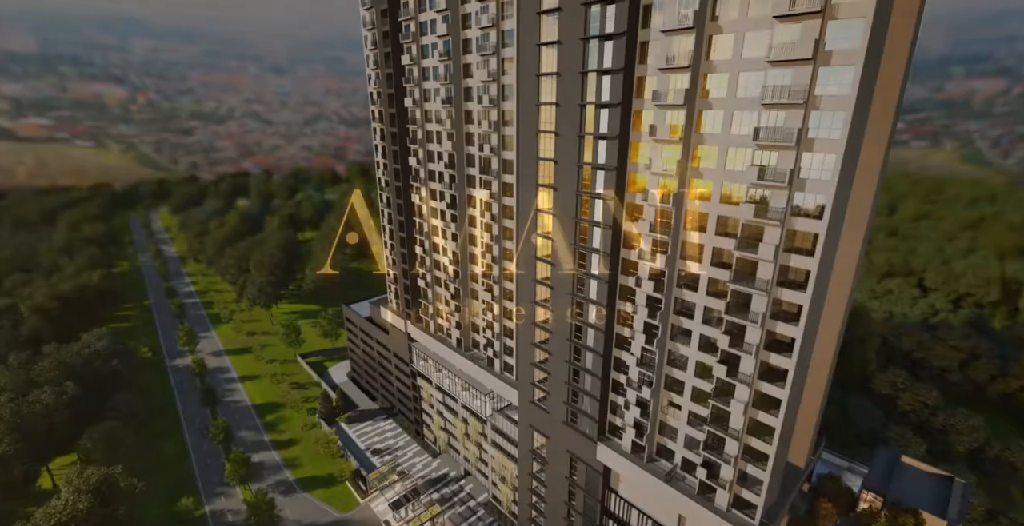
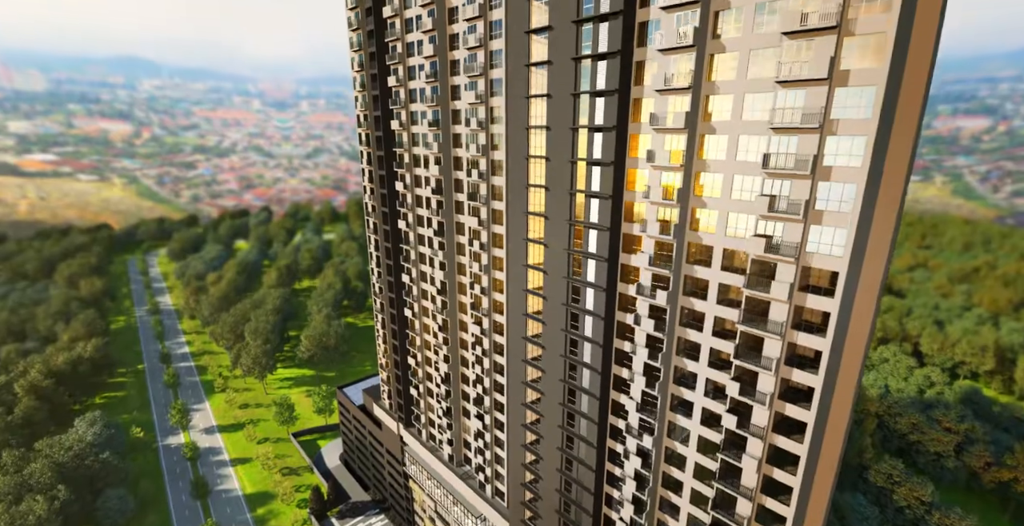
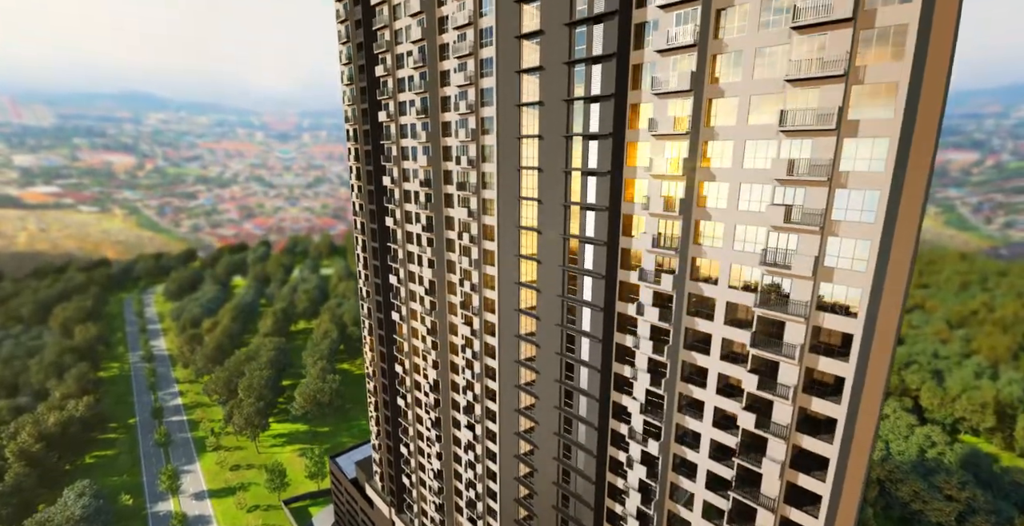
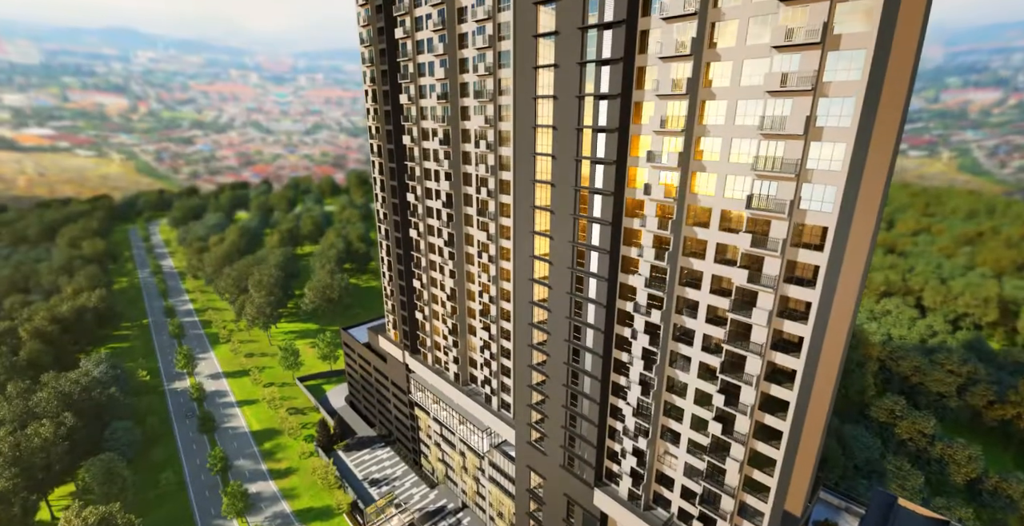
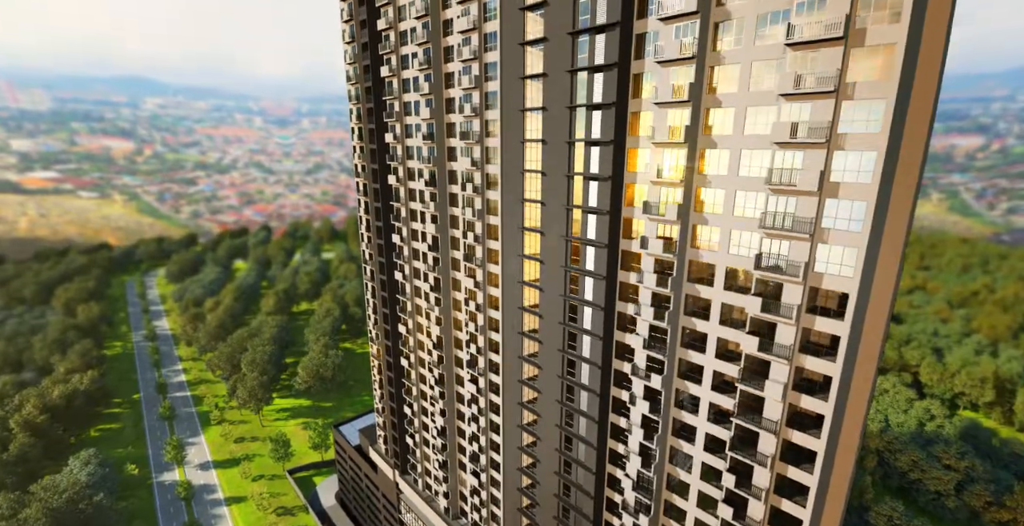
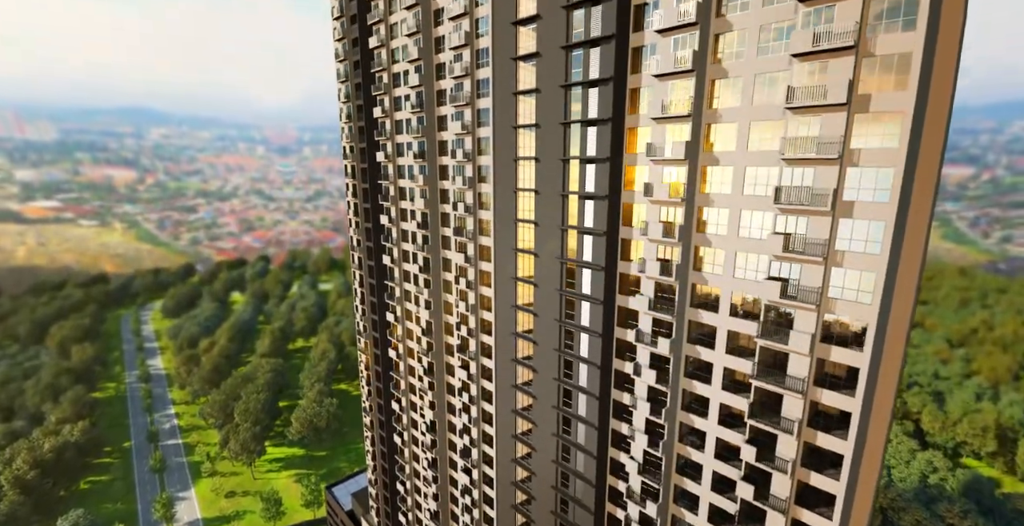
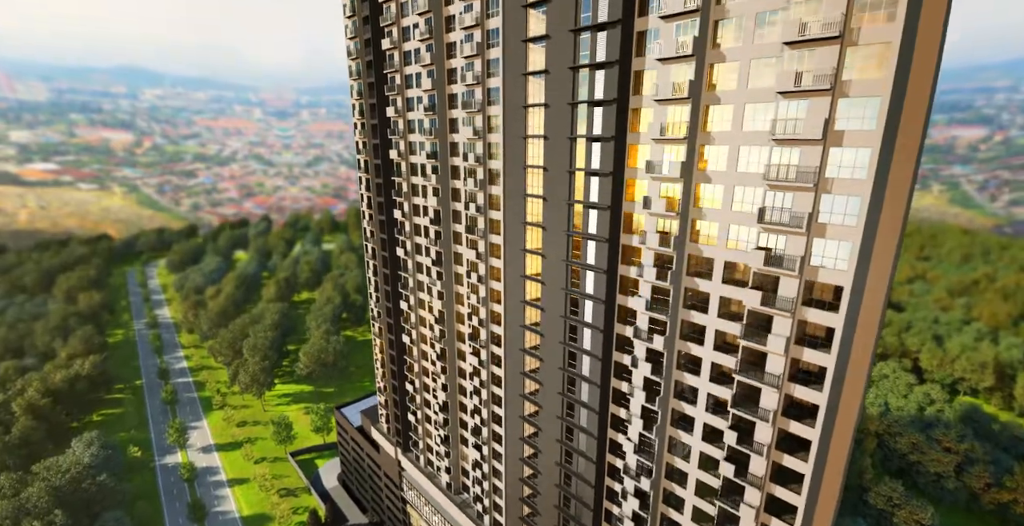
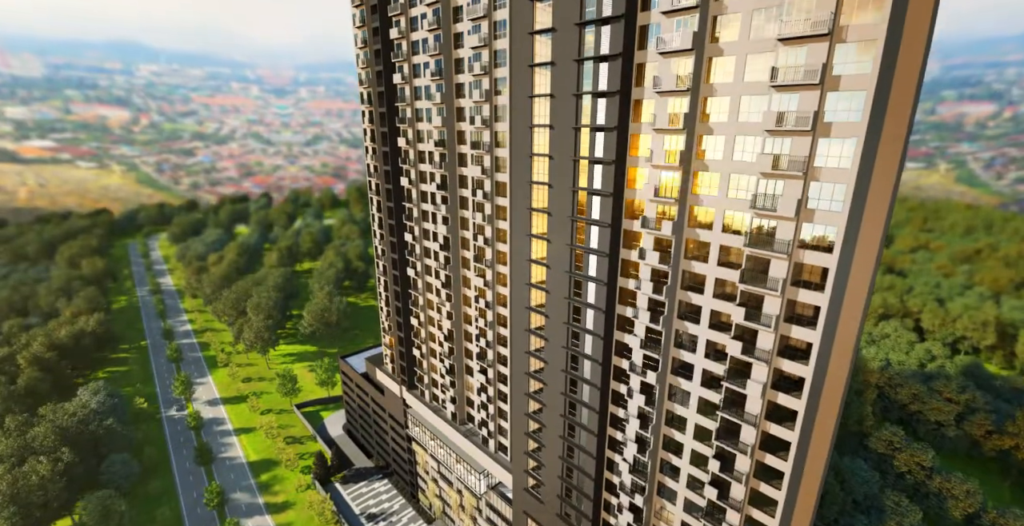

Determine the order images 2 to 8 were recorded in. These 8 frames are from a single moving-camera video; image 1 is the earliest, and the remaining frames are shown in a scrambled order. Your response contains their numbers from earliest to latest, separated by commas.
4, 8, 2, 7, 5, 3, 6
